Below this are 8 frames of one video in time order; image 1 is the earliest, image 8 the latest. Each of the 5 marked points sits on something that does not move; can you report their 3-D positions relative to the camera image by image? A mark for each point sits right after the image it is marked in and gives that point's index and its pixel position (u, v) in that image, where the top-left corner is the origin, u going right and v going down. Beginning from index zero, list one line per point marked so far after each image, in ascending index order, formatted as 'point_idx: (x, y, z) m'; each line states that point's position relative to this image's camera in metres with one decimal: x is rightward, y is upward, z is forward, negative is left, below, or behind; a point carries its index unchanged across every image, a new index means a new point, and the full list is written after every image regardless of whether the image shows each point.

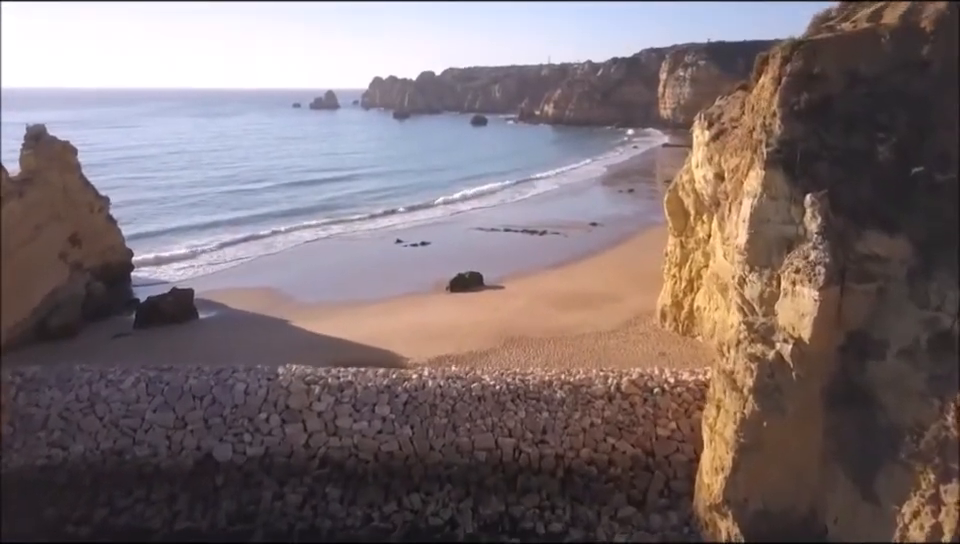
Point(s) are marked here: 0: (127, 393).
0: (-5.7, -2.0, +10.1) m
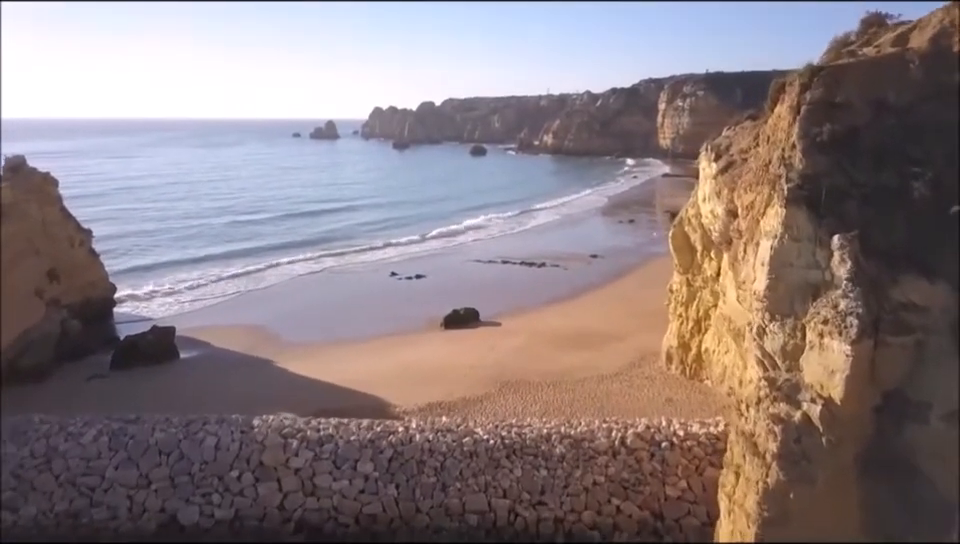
0: (-5.8, -2.6, +9.2) m
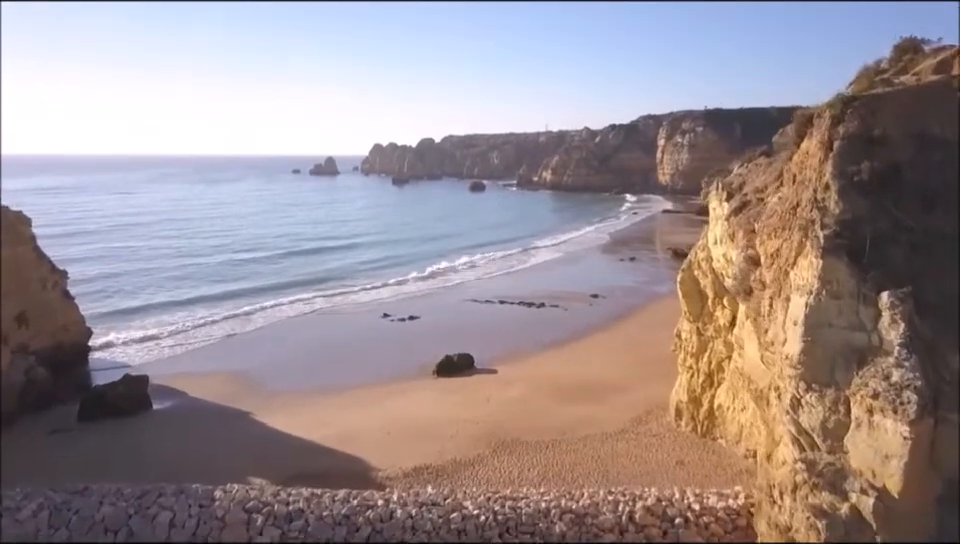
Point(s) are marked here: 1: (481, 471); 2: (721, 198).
0: (-5.9, -3.3, +8.1) m
1: (0.0, -3.3, +10.3) m
2: (+3.8, +1.2, +9.9) m
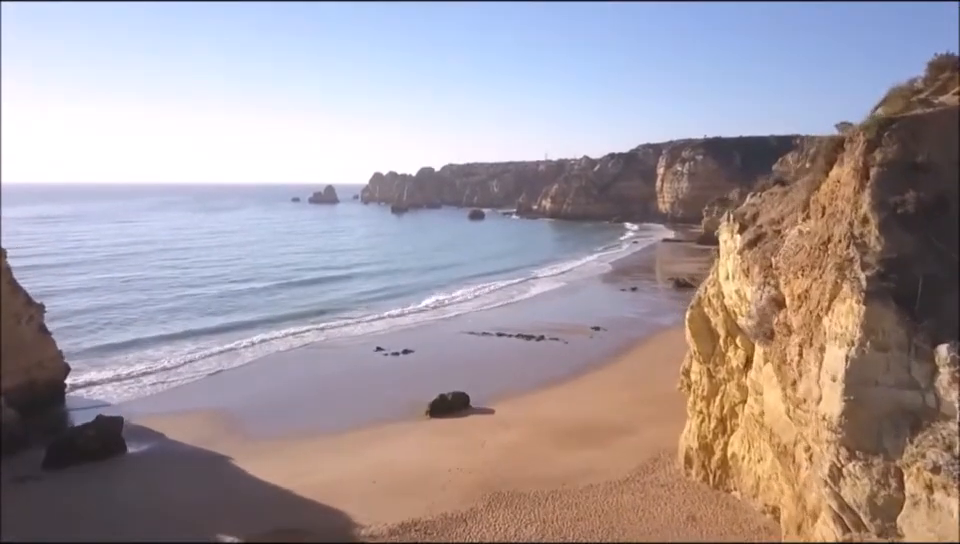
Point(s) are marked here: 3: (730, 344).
0: (-6.1, -3.8, +7.2) m
1: (-0.1, -3.8, +9.4) m
2: (+3.7, +0.6, +9.2) m
3: (+3.8, -1.1, +9.5) m
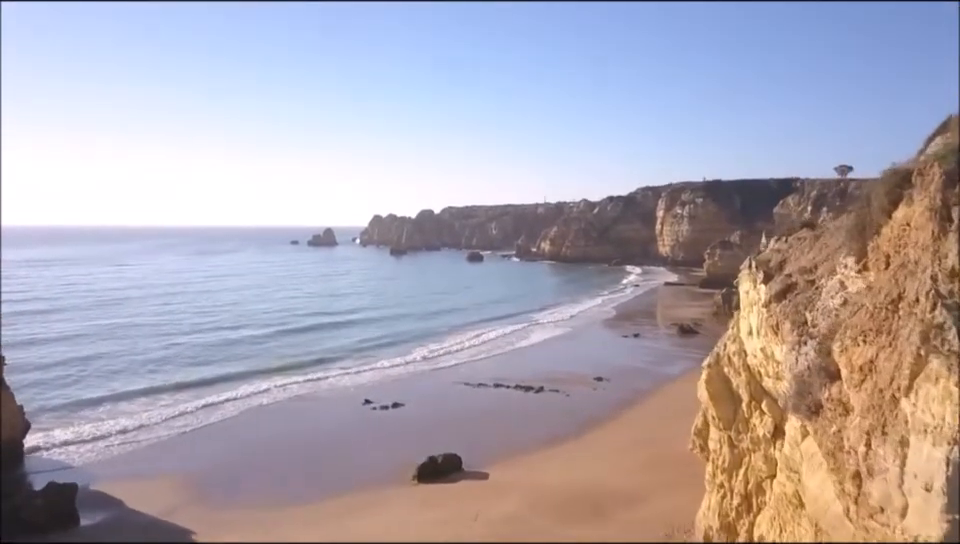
0: (-6.2, -4.3, +5.8) m
1: (-0.3, -4.5, +8.0) m
2: (+3.6, -0.1, +8.1) m
3: (+3.6, -1.8, +8.3) m
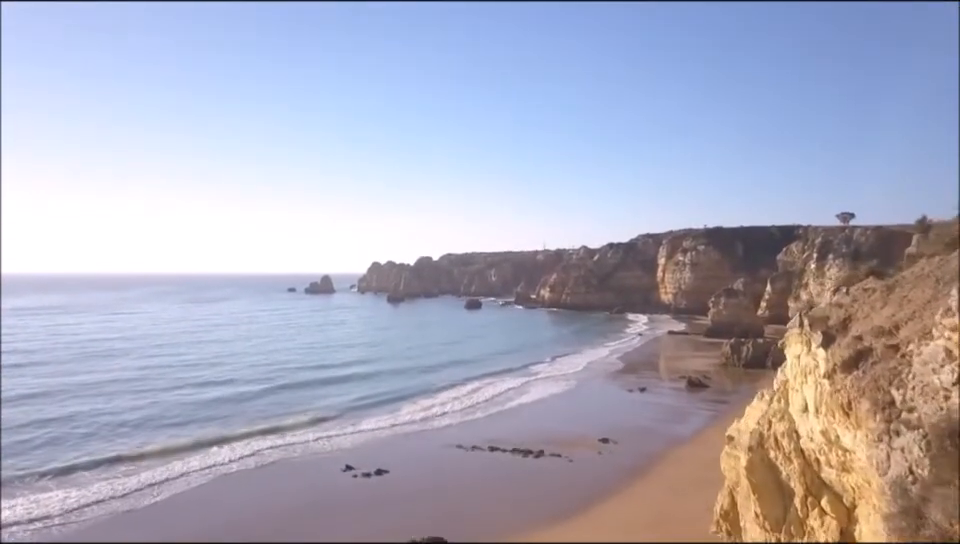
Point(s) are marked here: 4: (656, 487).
0: (-6.4, -4.8, +3.8) m
1: (-0.4, -5.1, +5.9) m
2: (+3.4, -0.7, +6.4) m
3: (+3.4, -2.4, +6.5) m
4: (+4.9, -5.8, +16.9) m
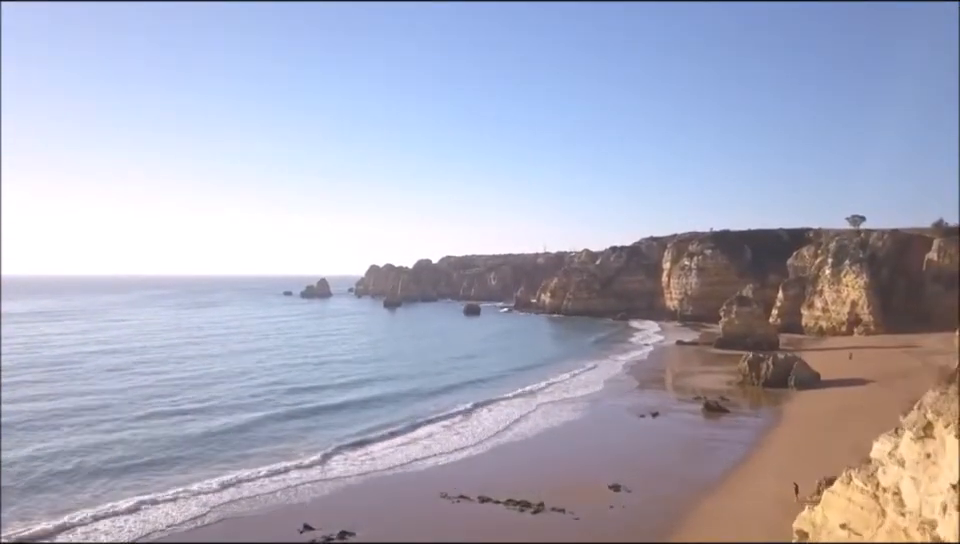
0: (-6.7, -5.2, +0.7) m
1: (-0.8, -5.6, +2.8) m
2: (+3.1, -1.1, +3.3) m
3: (+3.1, -2.9, +3.3) m
4: (+4.5, -6.2, +13.8) m
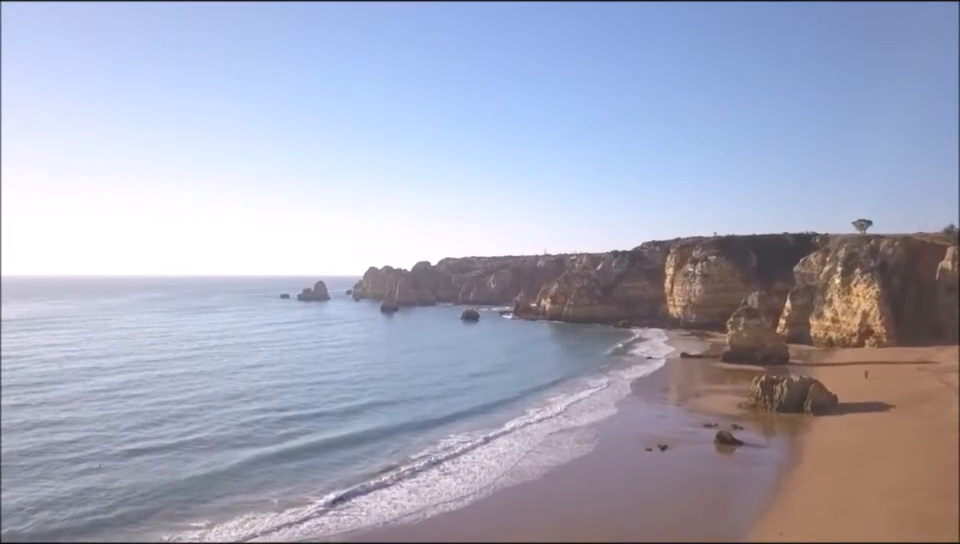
0: (-6.9, -6.1, -1.3) m
1: (-1.0, -6.4, +0.9) m
2: (+2.9, -2.0, +1.3) m
3: (+2.9, -3.7, +1.4) m
4: (+4.4, -7.1, +11.8) m
